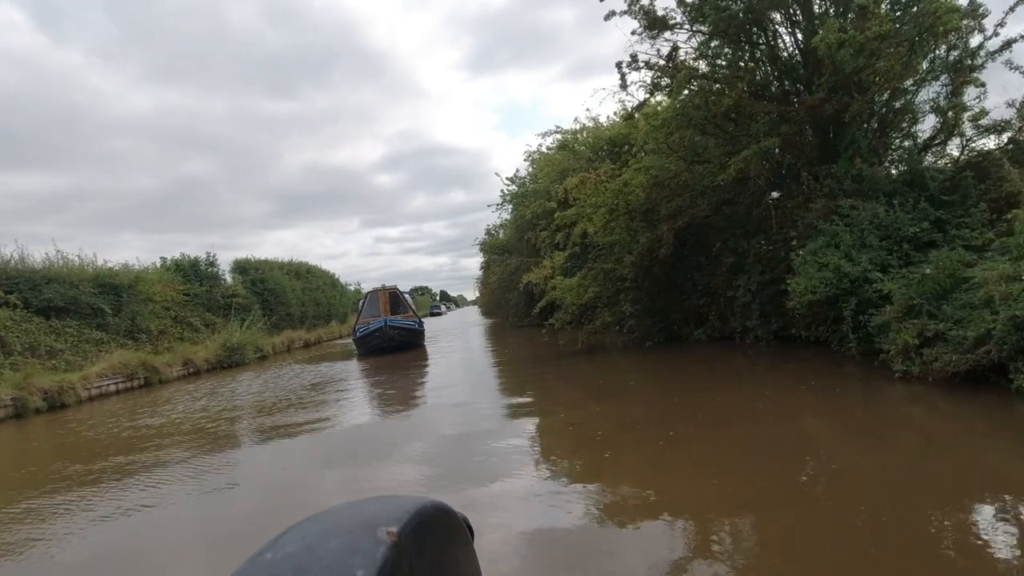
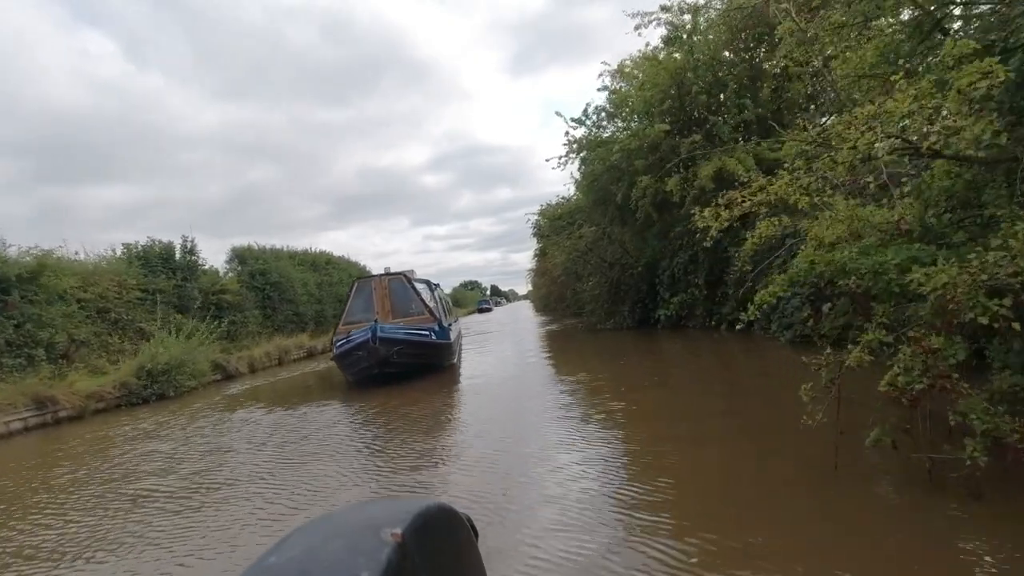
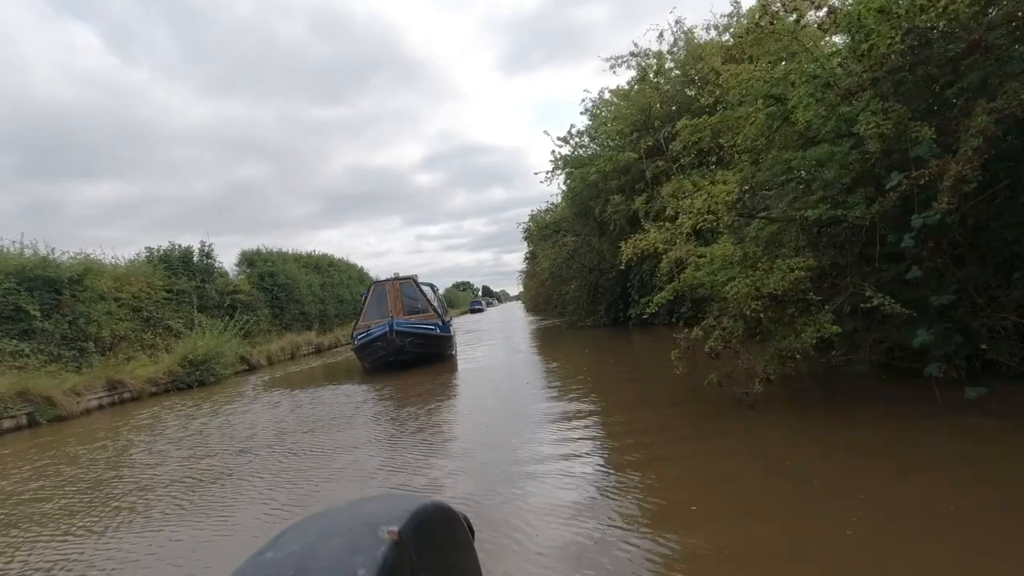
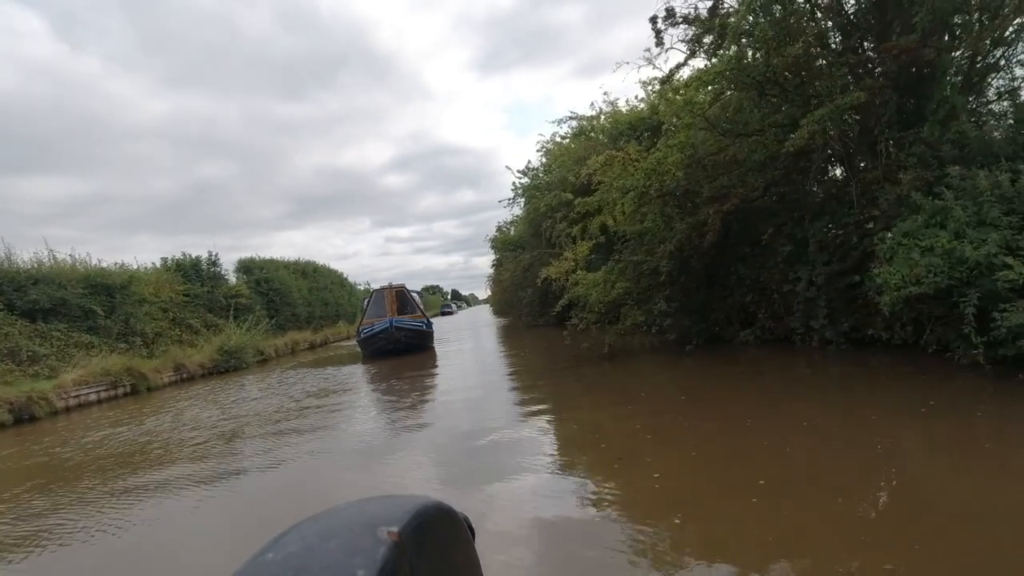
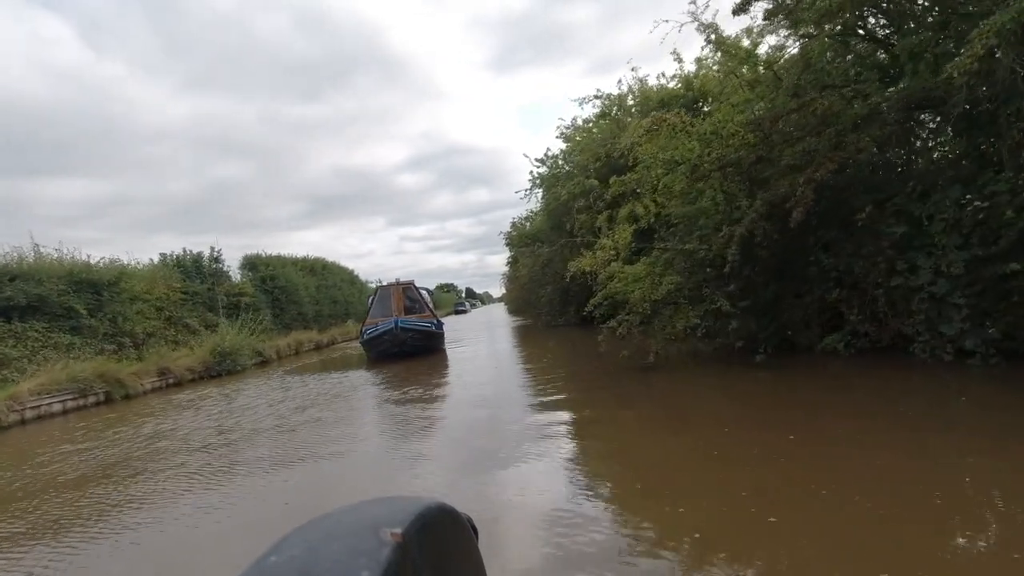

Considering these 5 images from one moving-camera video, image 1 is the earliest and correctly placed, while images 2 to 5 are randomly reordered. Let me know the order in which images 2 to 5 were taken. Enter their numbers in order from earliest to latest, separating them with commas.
4, 5, 3, 2
